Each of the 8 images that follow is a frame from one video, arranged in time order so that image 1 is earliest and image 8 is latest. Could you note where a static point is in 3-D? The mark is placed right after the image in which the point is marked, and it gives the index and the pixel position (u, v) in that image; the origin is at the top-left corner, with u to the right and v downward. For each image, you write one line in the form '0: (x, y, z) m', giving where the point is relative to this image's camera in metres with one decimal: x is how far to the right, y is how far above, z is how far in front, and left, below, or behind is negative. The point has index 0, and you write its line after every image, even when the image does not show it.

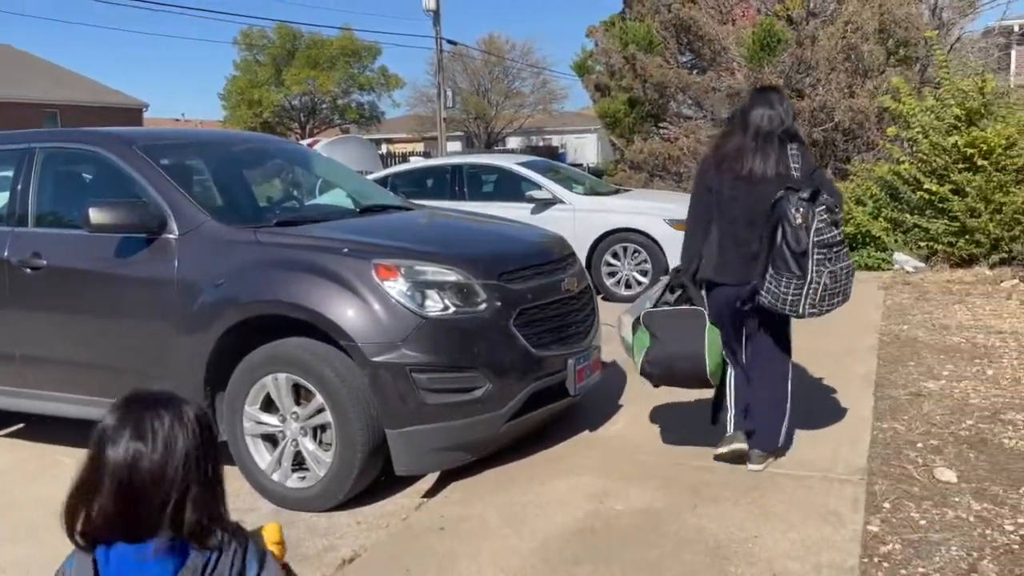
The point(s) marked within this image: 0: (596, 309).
0: (+0.5, -0.1, +5.0) m
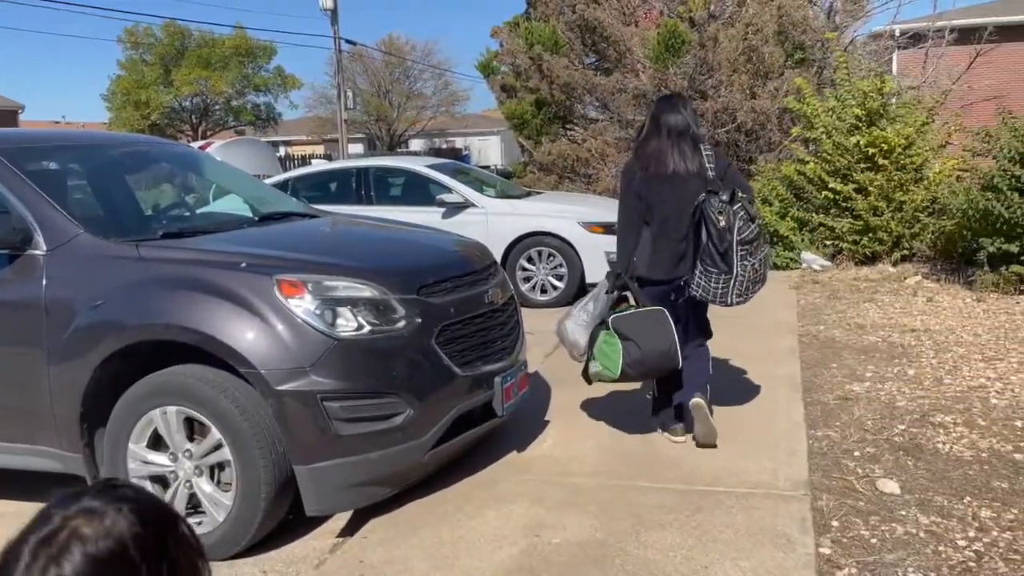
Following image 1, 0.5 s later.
0: (0.0, -0.2, +4.7) m
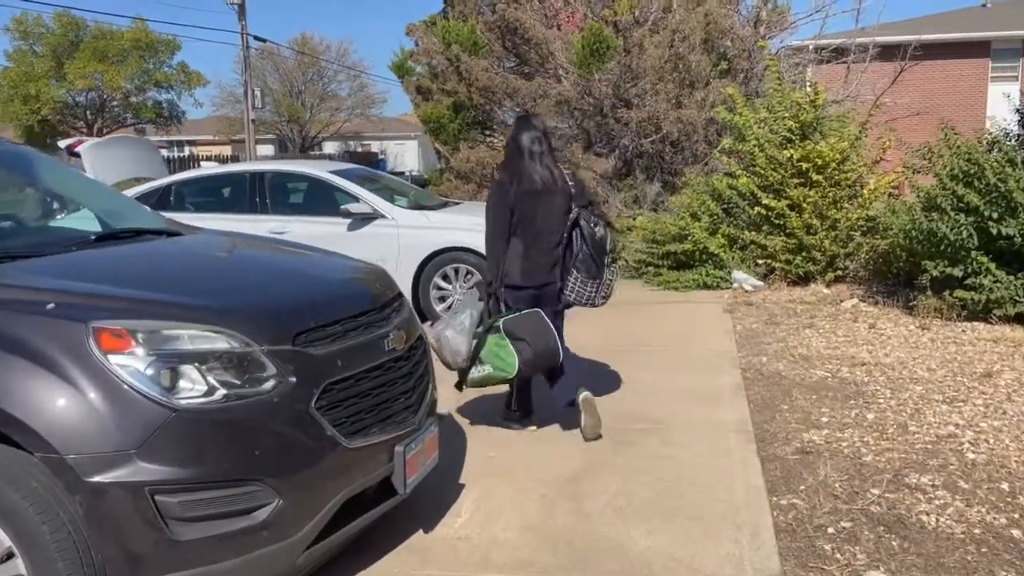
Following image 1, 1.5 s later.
0: (-0.4, -0.4, +3.8) m
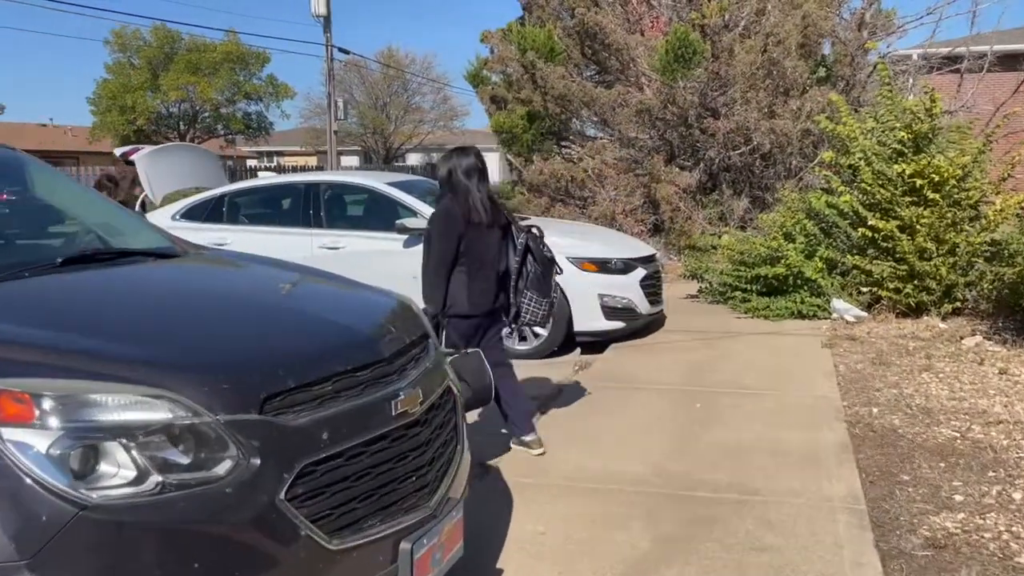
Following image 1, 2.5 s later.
0: (-0.2, -0.5, +3.0) m
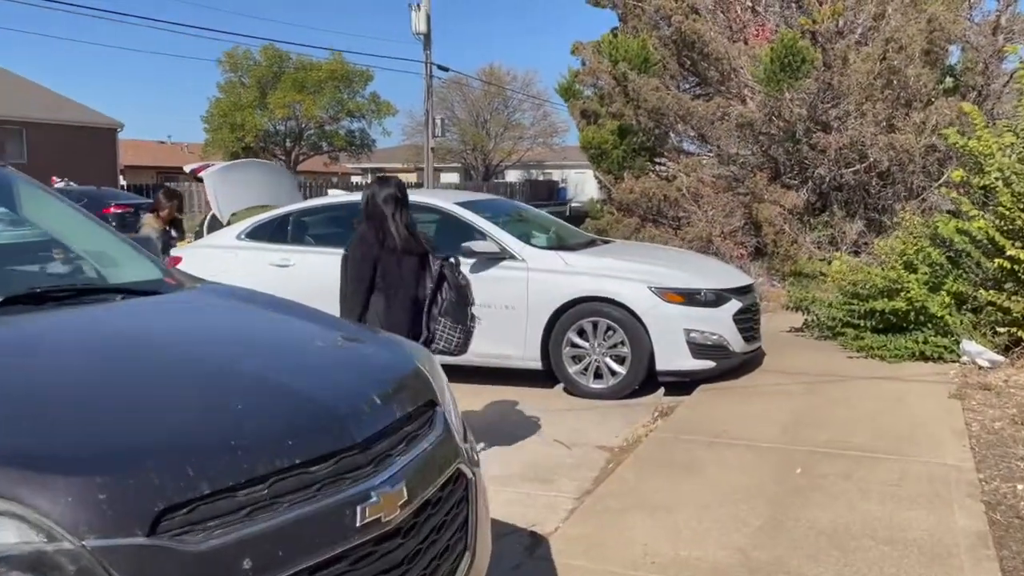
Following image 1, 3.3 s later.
0: (-0.2, -0.7, +2.3) m
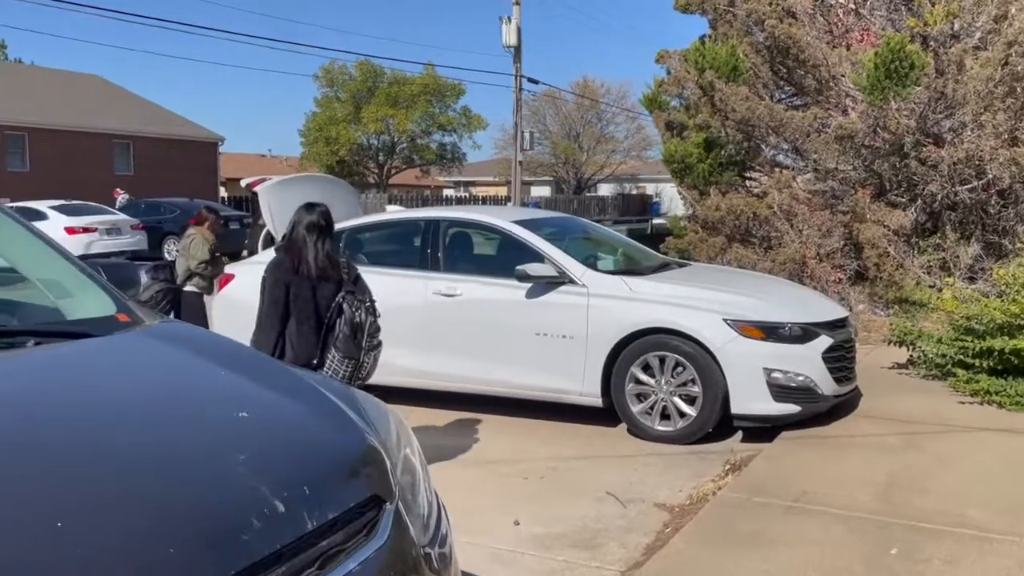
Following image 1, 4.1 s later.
0: (-0.3, -0.8, +1.7) m
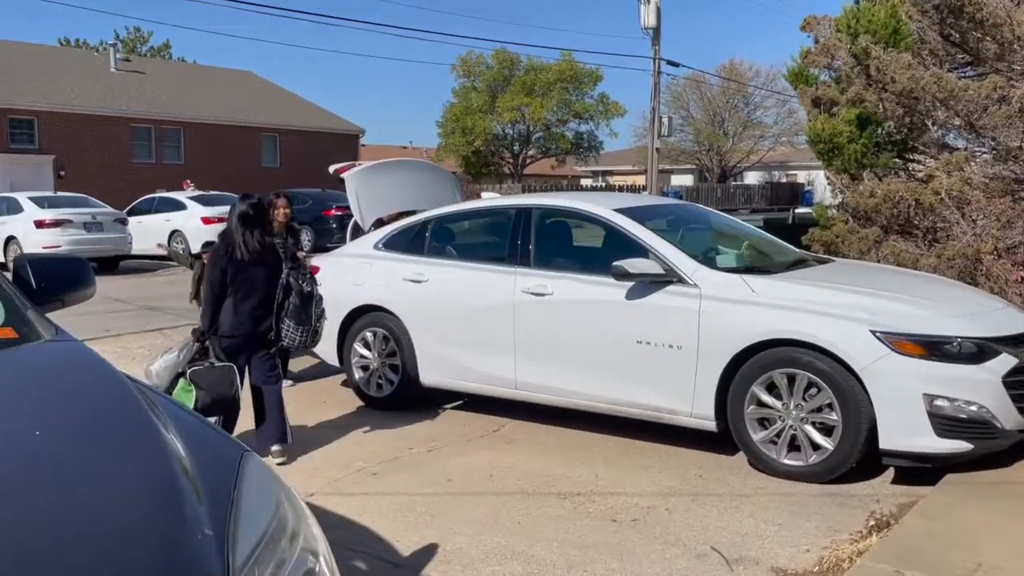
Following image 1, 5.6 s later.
0: (-0.4, -0.9, +0.8) m
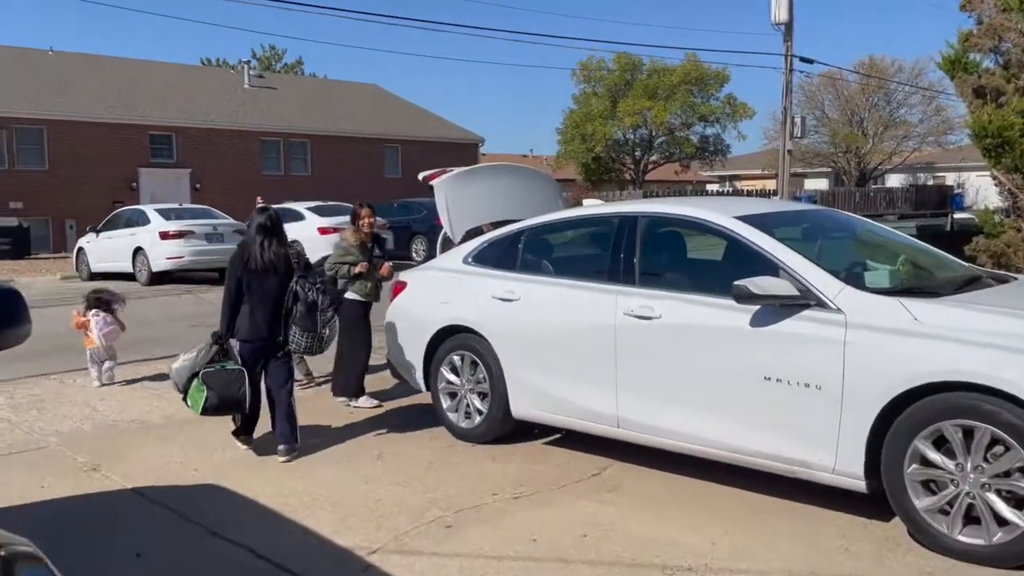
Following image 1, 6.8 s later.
0: (-0.6, -1.0, 0.0) m
